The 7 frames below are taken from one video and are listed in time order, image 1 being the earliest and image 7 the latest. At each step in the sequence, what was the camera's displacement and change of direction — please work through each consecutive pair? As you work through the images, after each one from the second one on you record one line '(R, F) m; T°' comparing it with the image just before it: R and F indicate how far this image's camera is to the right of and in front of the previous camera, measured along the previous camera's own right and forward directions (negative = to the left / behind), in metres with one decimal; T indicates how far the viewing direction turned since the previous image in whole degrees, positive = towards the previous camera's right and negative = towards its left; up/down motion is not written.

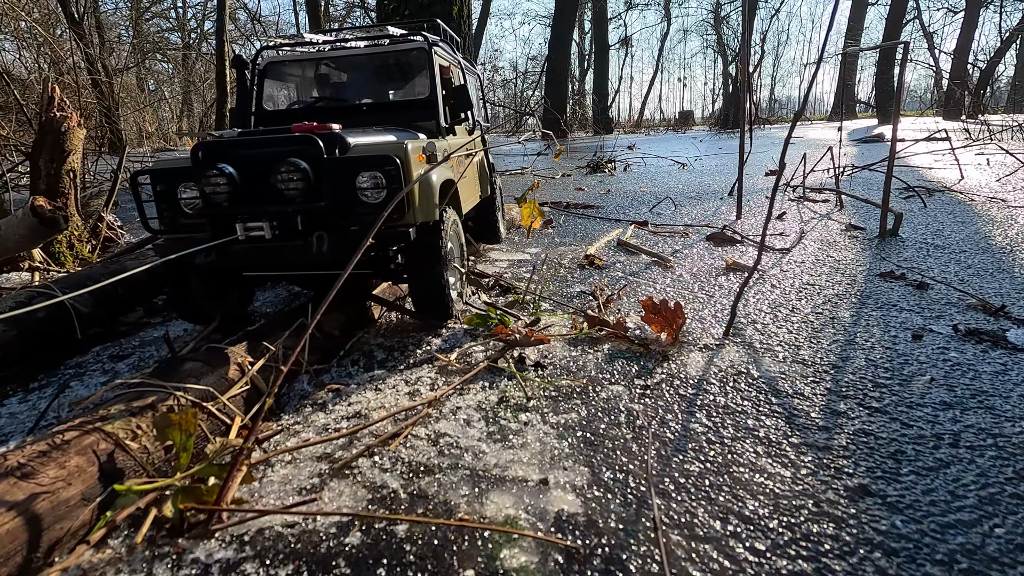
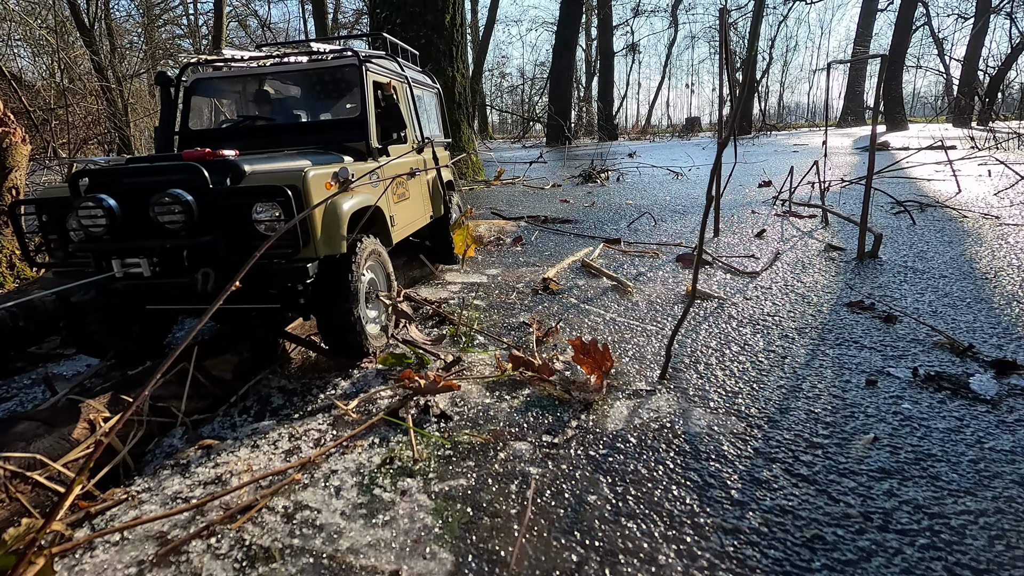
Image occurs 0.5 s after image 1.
(+0.3, +0.2) m; -1°
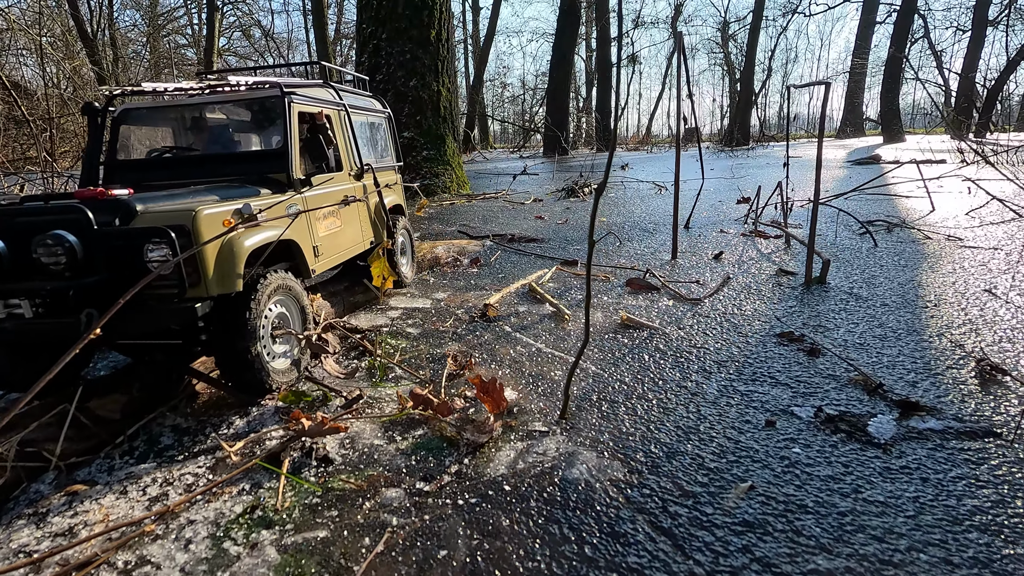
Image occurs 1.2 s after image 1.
(+0.4, 0.0) m; 0°
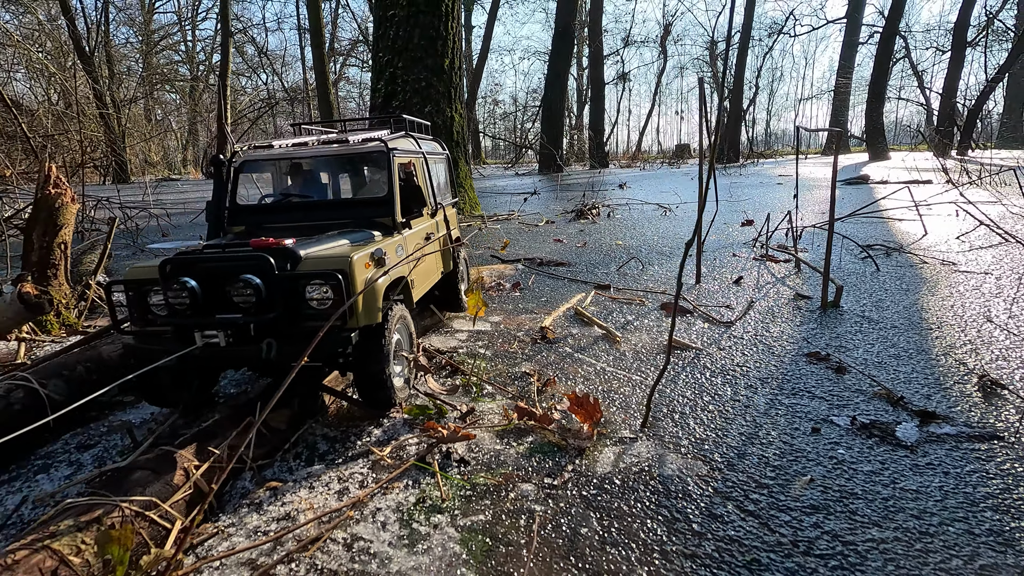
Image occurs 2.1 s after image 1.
(-0.4, -0.4) m; +1°
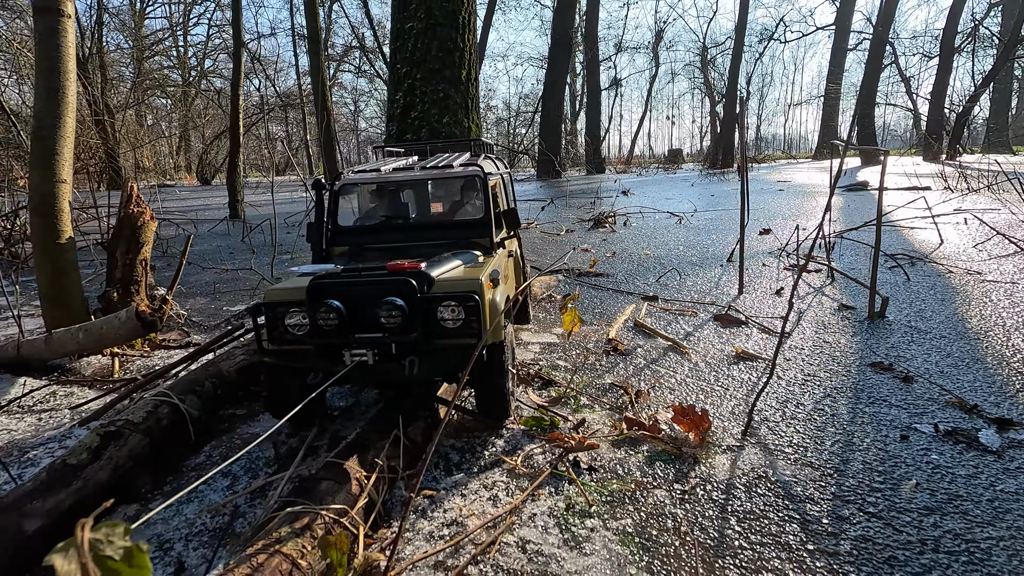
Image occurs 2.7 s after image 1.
(-0.5, -0.2) m; +1°
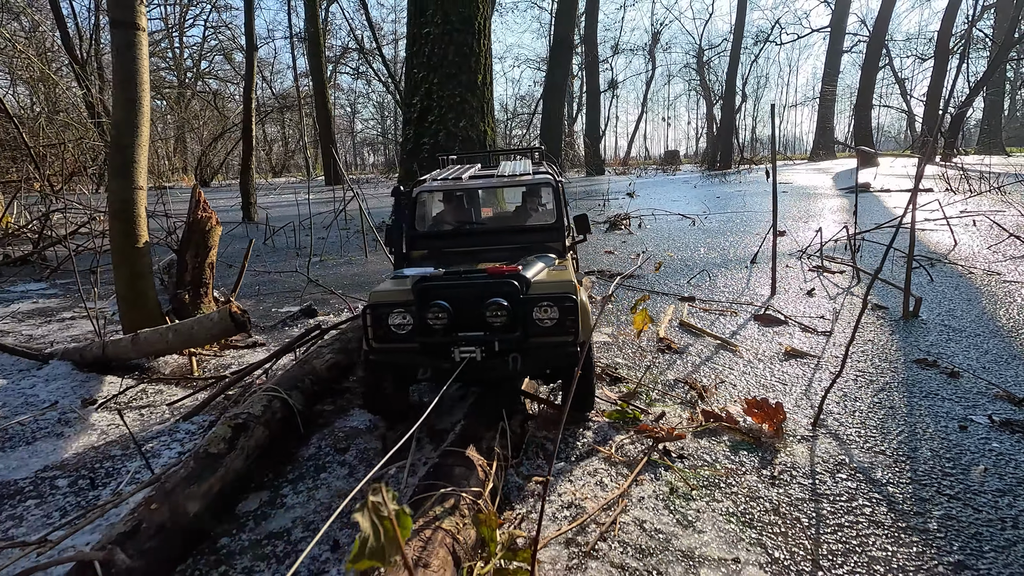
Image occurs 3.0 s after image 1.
(-0.4, -0.2) m; 0°
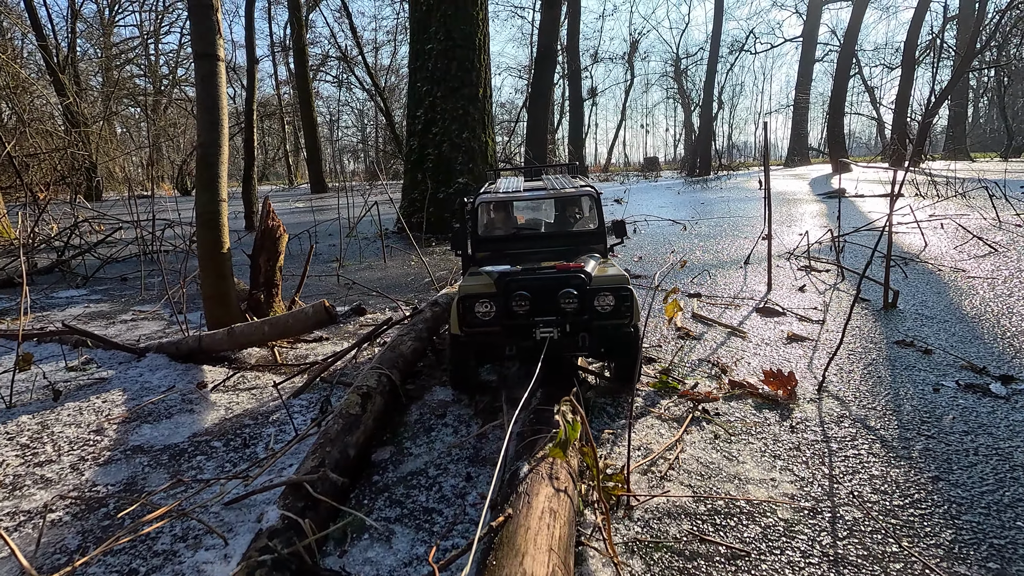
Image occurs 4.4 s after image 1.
(-0.5, -0.6) m; +2°
